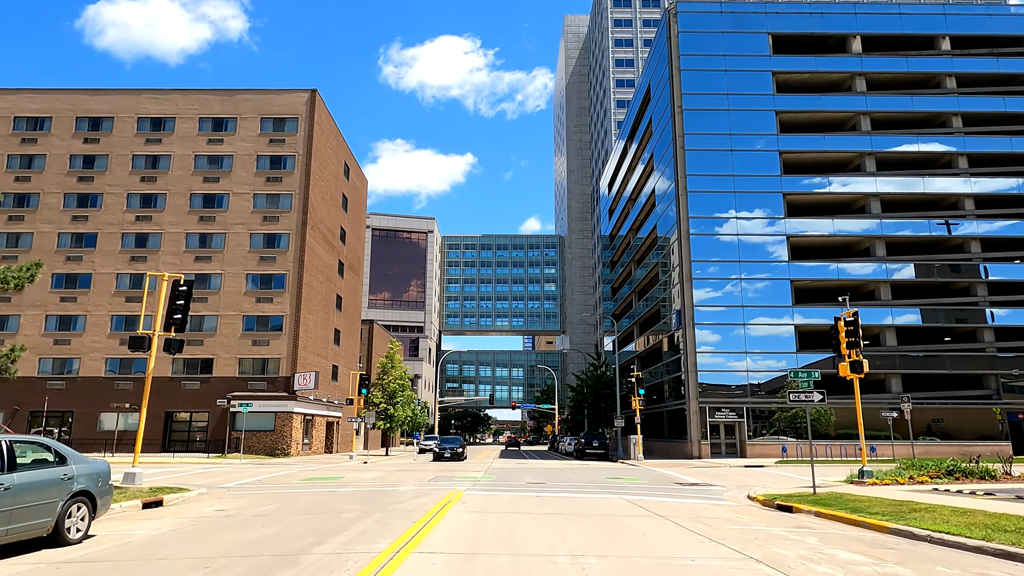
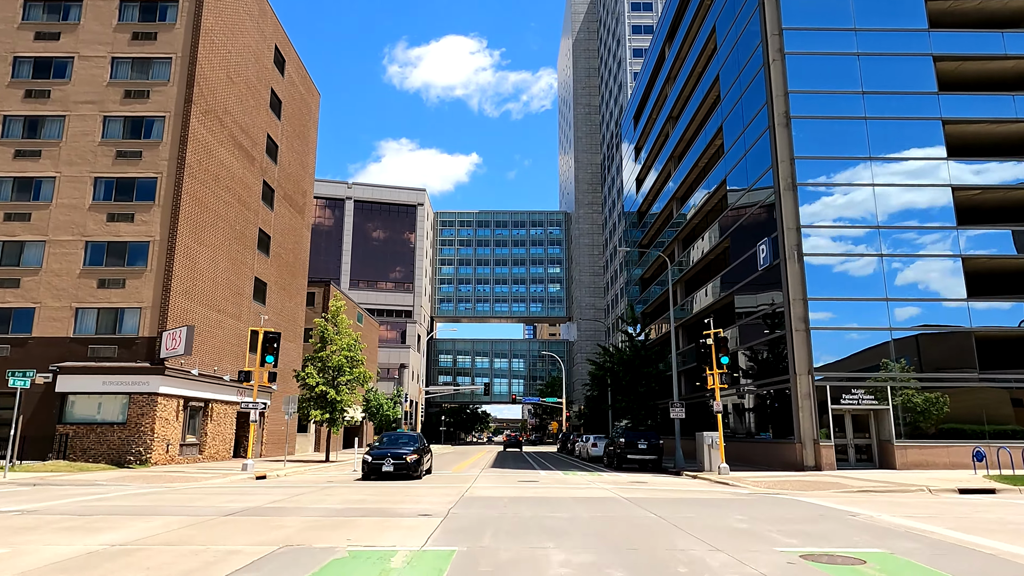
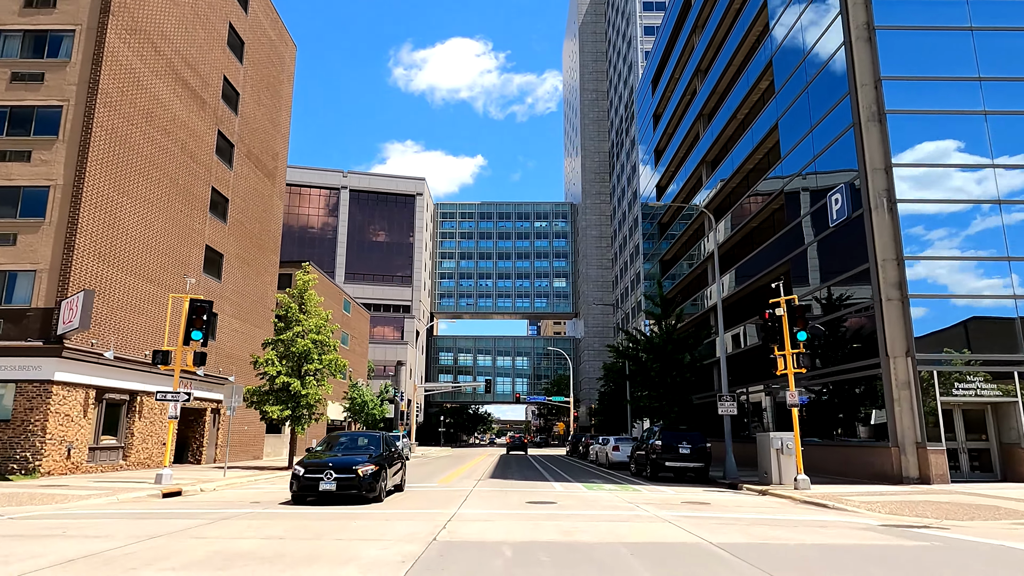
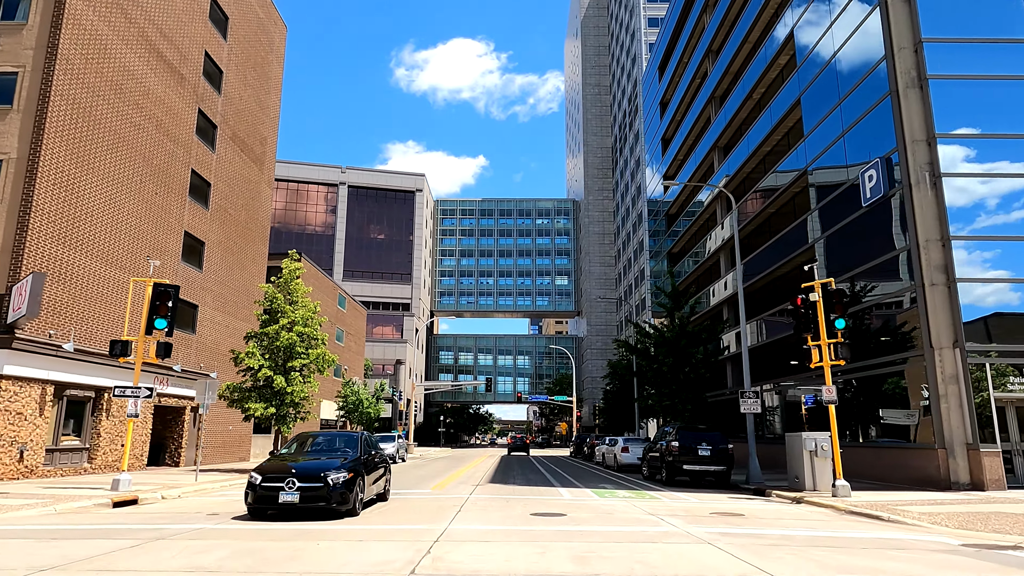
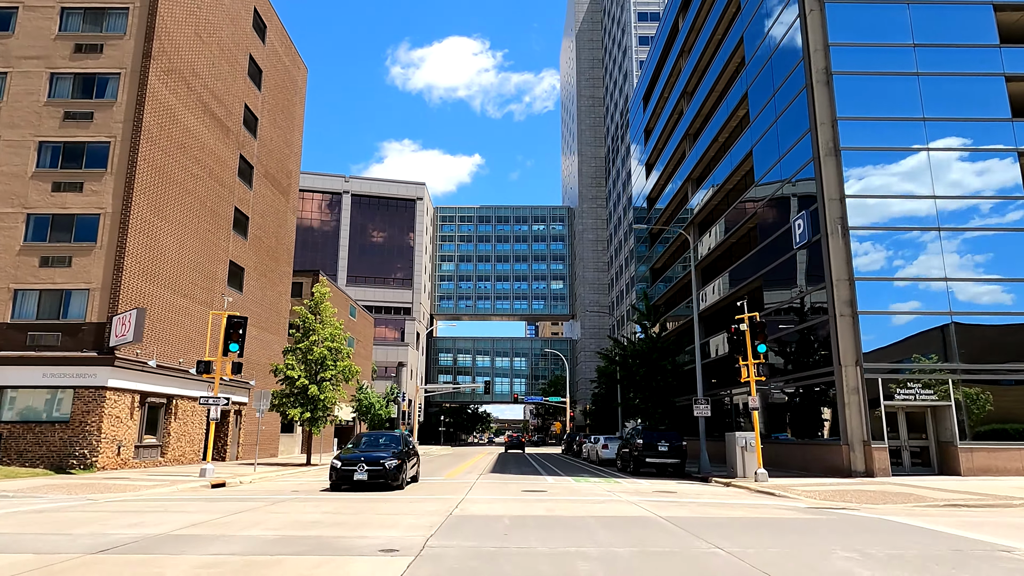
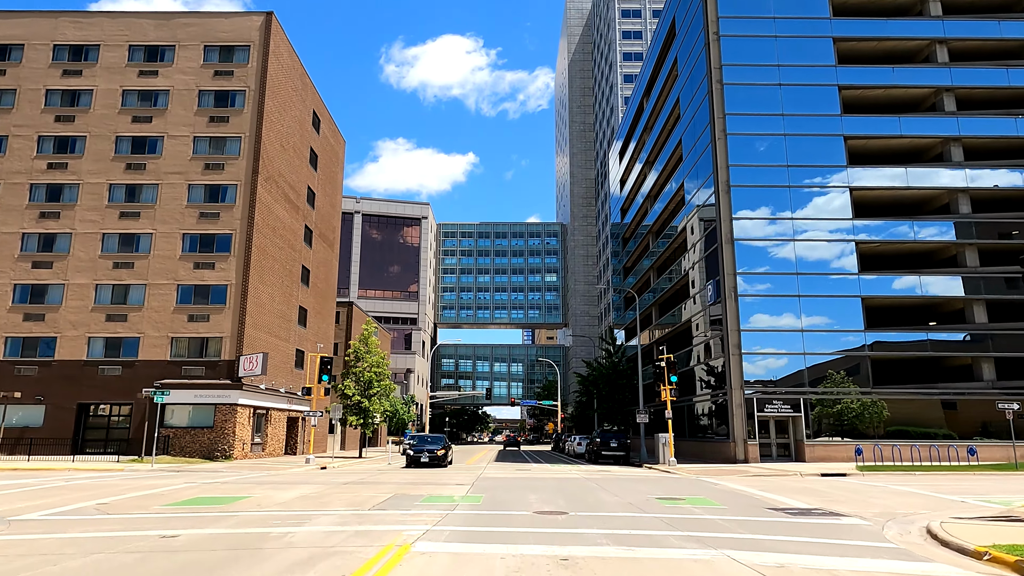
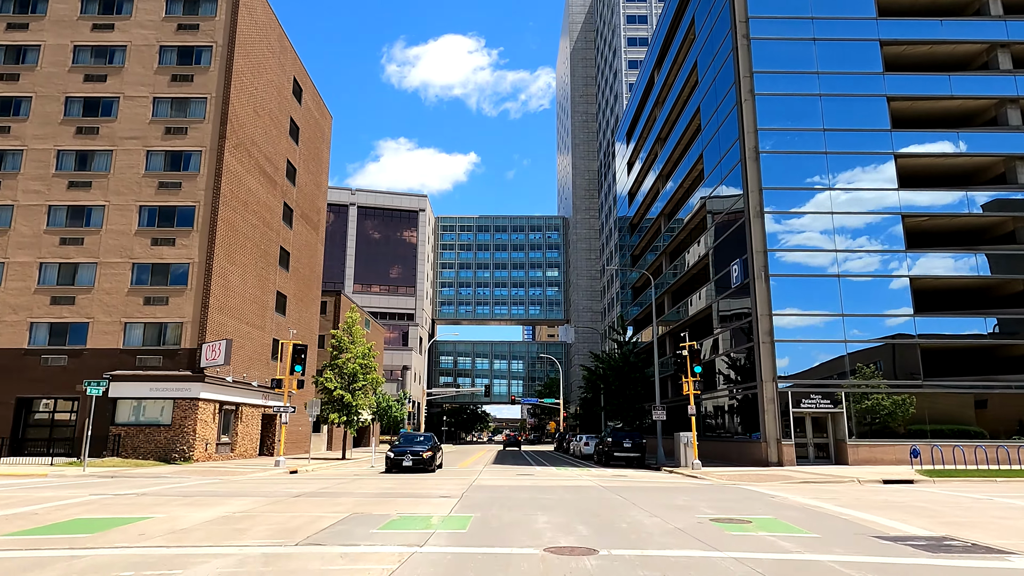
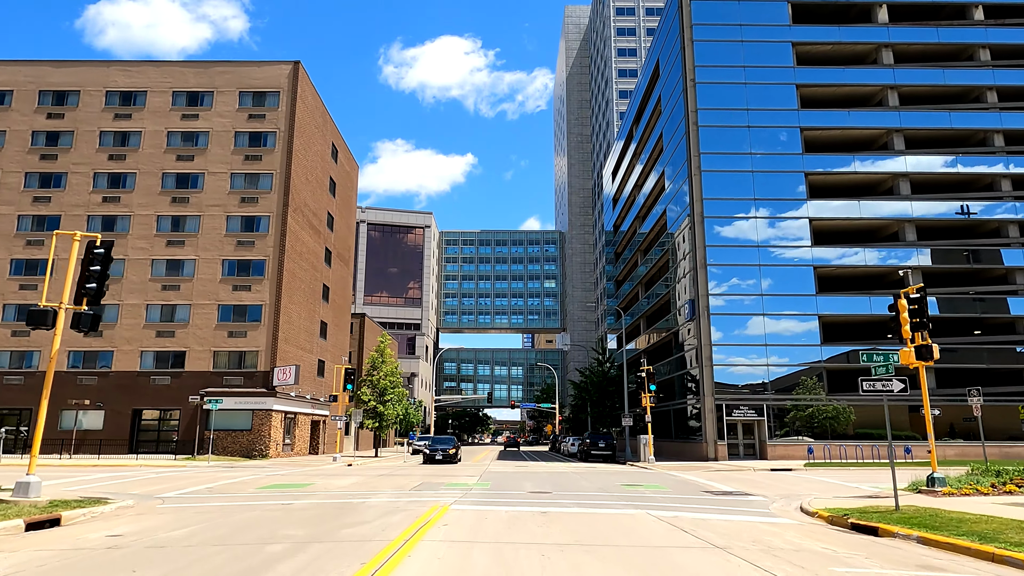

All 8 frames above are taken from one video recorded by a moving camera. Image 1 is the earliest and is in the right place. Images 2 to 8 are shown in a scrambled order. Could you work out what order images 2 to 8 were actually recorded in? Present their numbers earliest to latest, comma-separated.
8, 6, 7, 2, 5, 3, 4
